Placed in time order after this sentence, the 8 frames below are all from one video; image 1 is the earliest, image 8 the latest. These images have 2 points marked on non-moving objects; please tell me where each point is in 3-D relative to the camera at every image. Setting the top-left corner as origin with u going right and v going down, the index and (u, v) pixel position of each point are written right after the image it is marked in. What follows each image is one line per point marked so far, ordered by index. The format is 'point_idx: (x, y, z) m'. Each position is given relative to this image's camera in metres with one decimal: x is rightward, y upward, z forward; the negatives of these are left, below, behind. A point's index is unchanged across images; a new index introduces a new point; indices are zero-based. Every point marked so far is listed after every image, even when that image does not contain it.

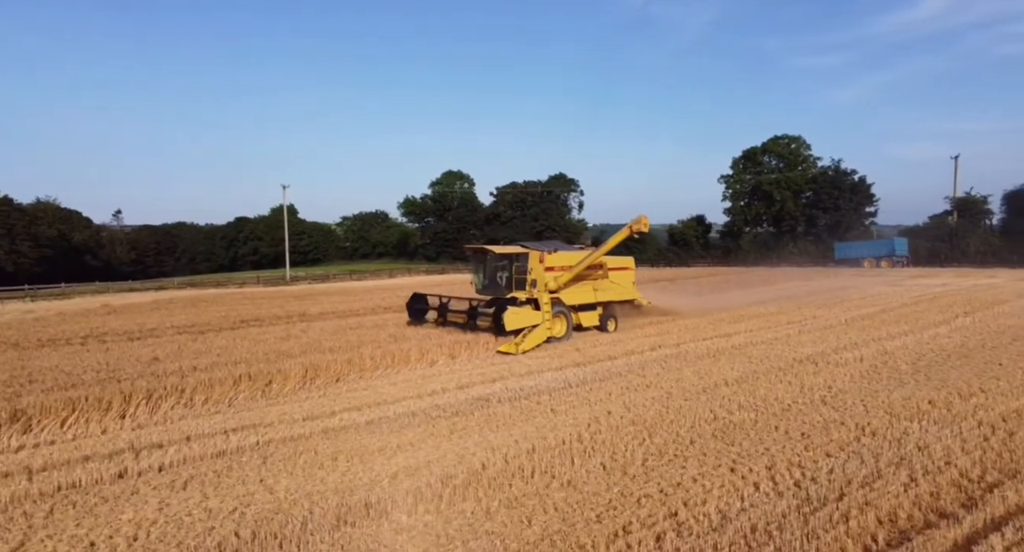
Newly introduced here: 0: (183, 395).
0: (-4.6, -1.7, +8.0) m
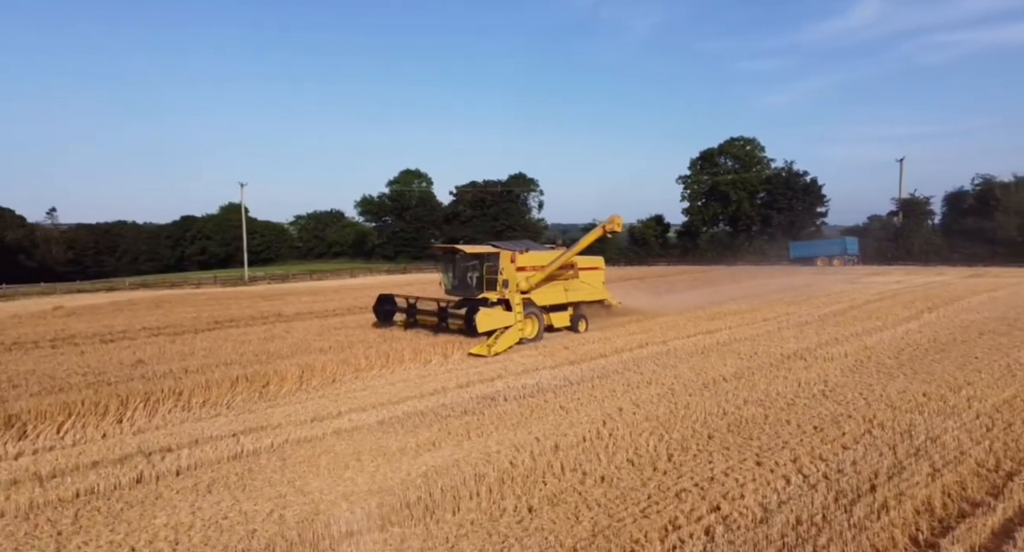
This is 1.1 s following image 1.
0: (-4.5, -1.7, +7.7) m
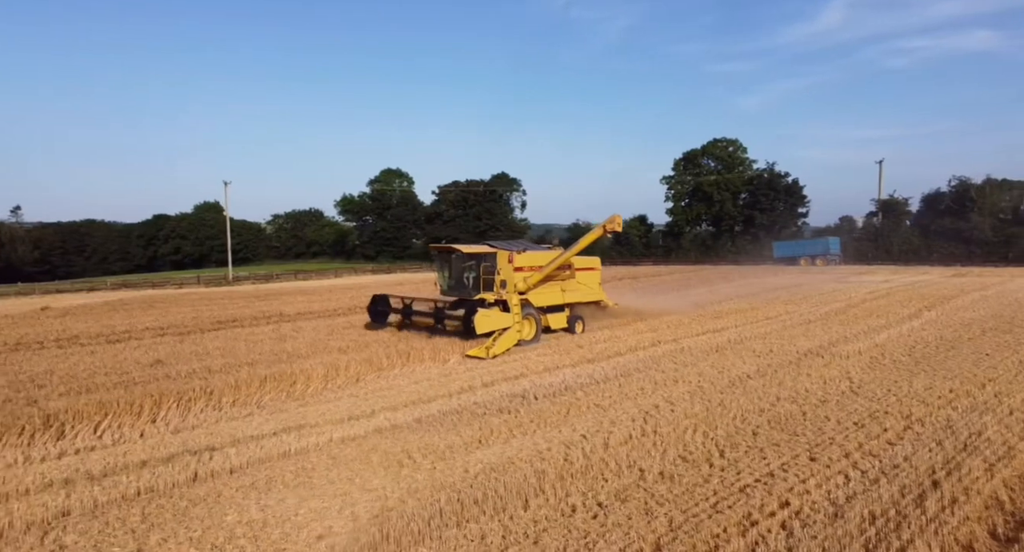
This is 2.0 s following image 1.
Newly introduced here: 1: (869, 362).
0: (-4.1, -1.7, +7.6) m
1: (+7.1, -1.8, +11.4) m
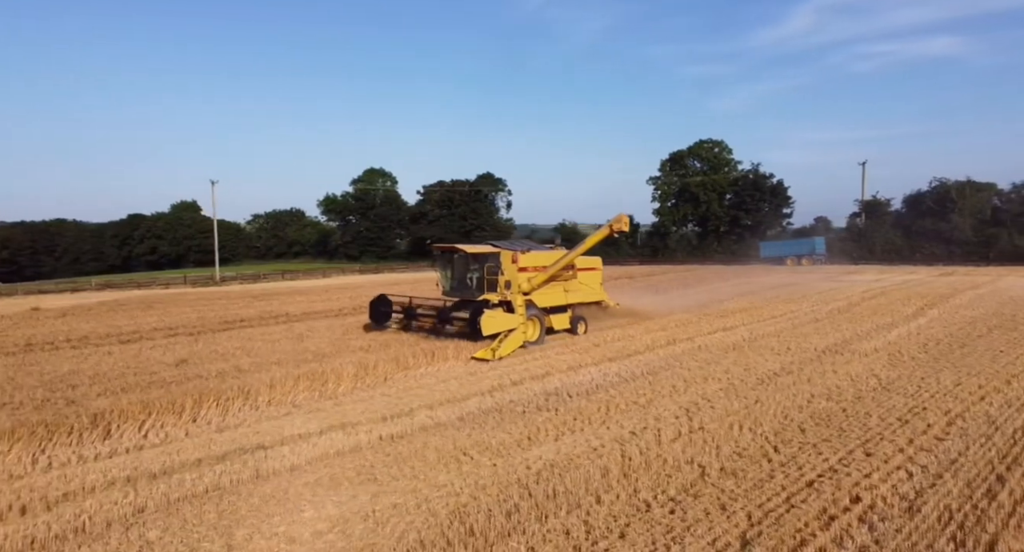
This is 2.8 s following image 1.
0: (-3.6, -1.6, +7.6) m
1: (+7.6, -1.7, +11.5) m
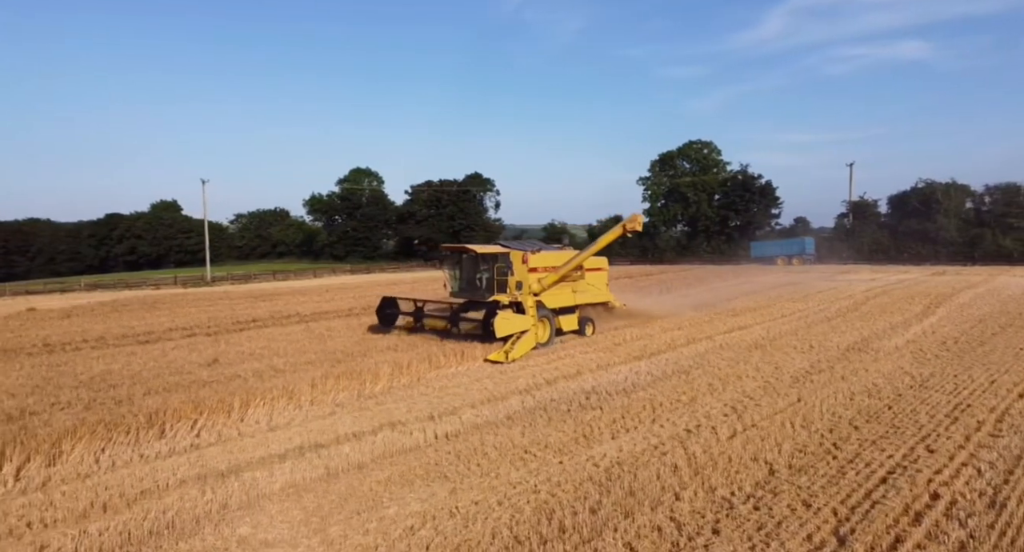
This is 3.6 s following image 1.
0: (-3.0, -1.6, +7.7) m
1: (+8.1, -1.7, +11.6) m
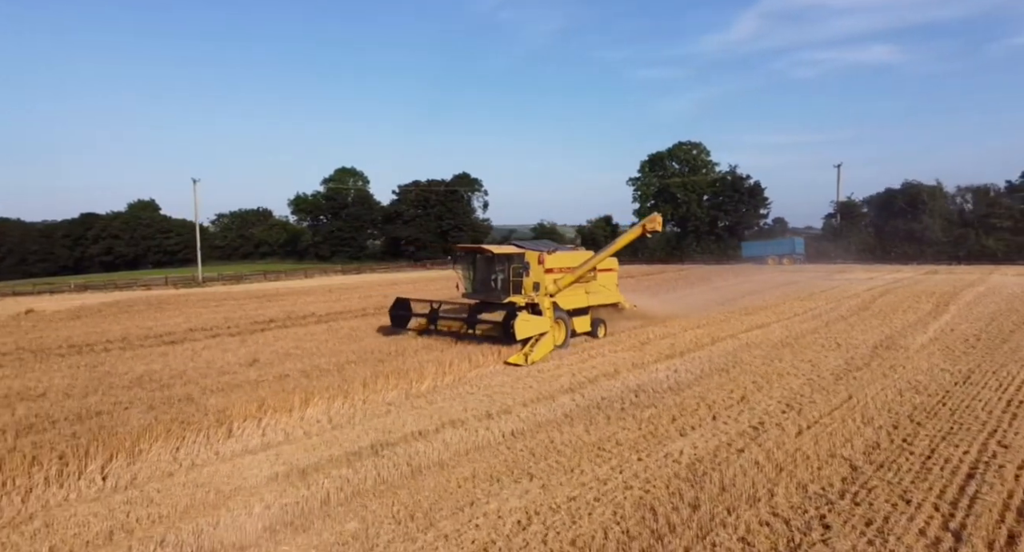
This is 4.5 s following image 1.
0: (-2.3, -1.6, +7.7) m
1: (+8.9, -1.7, +11.6) m
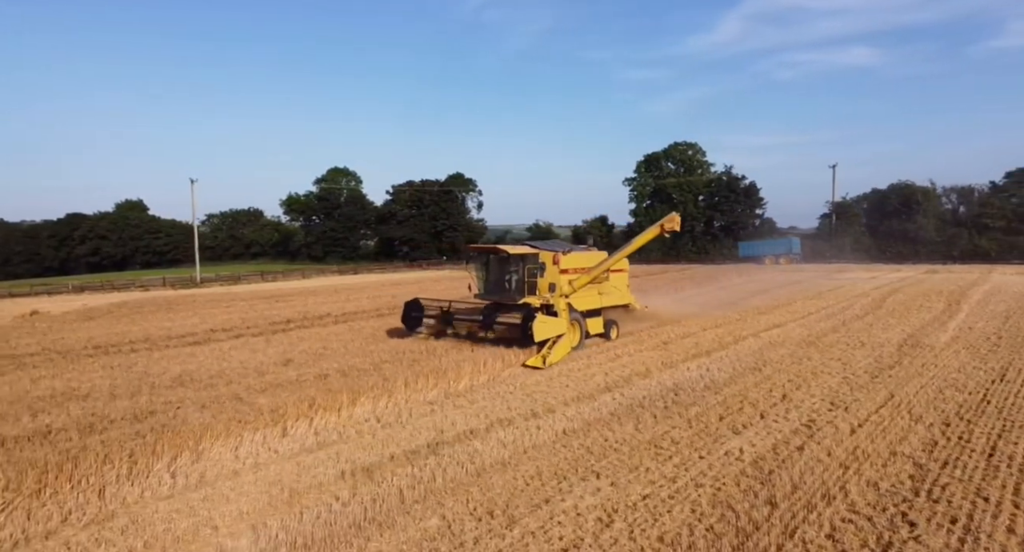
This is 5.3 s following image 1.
0: (-1.7, -1.6, +7.8) m
1: (+9.5, -1.6, +11.6) m
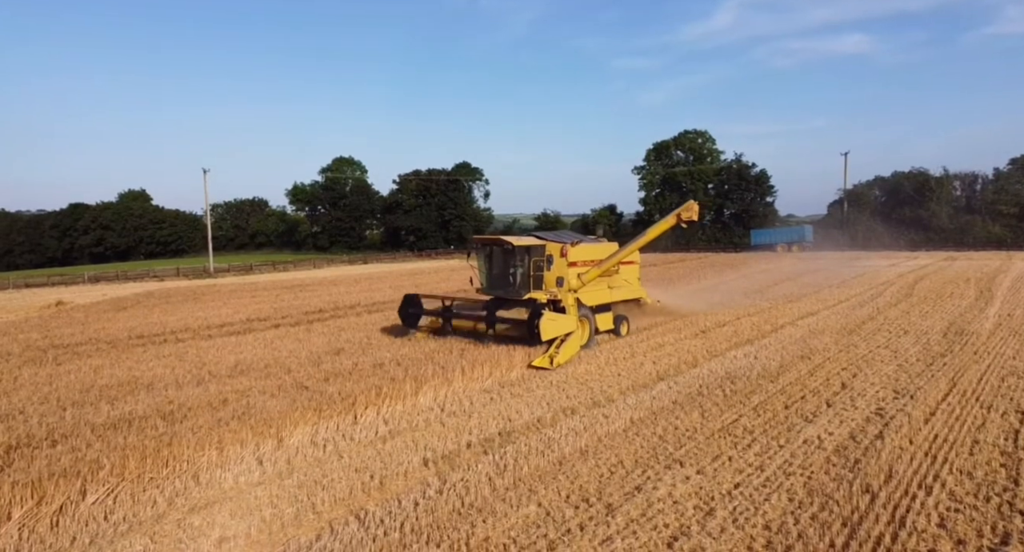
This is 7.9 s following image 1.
0: (-0.9, -1.5, +7.9) m
1: (+10.4, -1.4, +11.4) m
